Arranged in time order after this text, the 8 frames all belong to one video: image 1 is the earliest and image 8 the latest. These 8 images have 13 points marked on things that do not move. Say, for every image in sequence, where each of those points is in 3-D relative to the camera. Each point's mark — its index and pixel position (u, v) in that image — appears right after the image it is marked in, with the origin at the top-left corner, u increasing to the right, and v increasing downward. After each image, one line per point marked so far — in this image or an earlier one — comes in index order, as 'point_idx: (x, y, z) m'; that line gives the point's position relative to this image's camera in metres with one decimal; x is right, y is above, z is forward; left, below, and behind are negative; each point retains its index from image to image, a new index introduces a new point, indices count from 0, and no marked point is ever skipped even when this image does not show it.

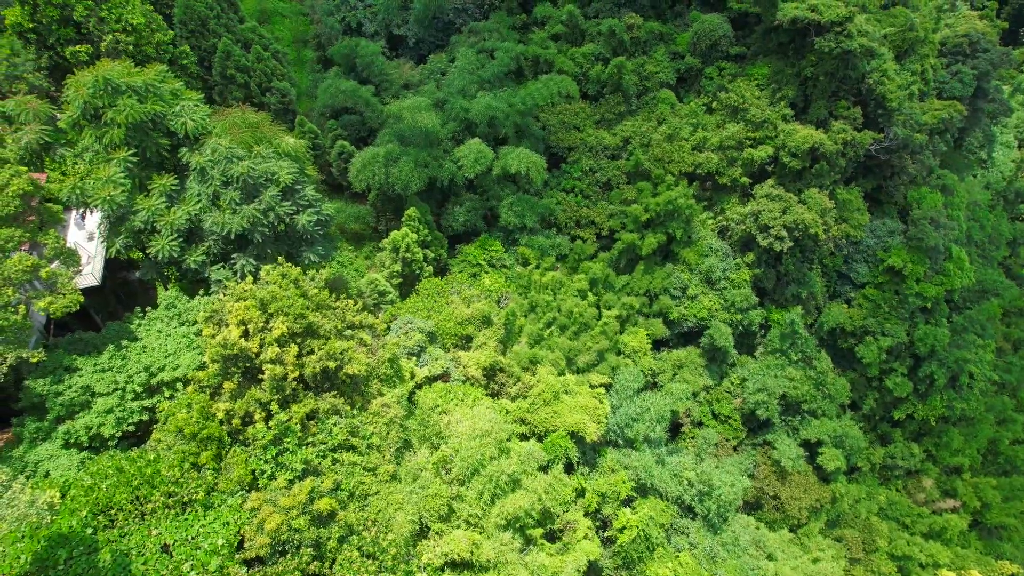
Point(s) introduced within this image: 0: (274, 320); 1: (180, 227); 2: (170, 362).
0: (-5.3, -0.8, +15.5) m
1: (-9.5, +1.7, +19.8) m
2: (-7.5, -1.7, +15.2) m
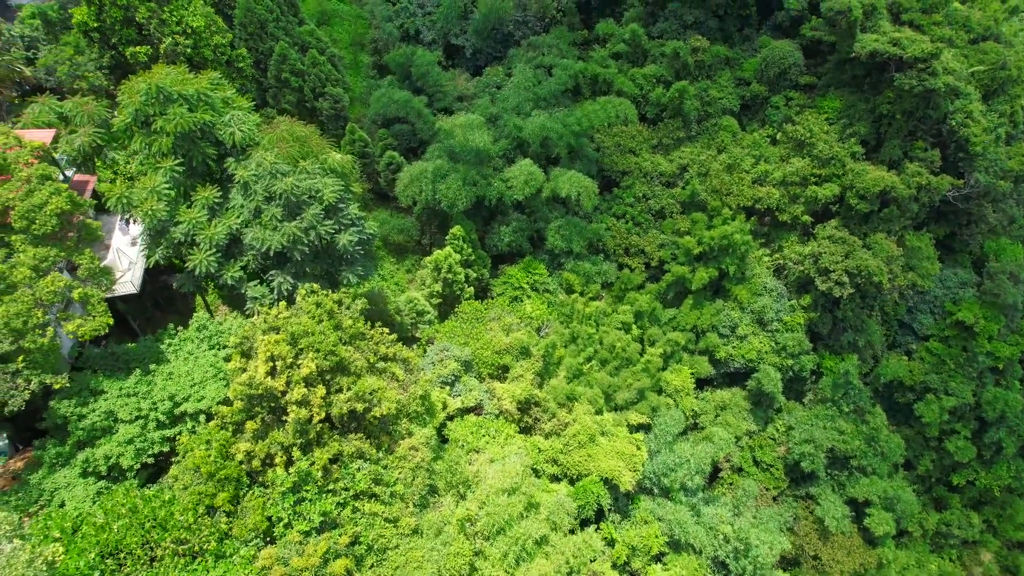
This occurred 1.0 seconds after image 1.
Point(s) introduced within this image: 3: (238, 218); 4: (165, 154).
0: (-4.5, -1.5, +14.9) m
1: (-8.2, +1.3, +19.4) m
2: (-6.7, -2.3, +14.7) m
3: (-7.9, +2.0, +19.9) m
4: (-10.0, +3.9, +20.0) m
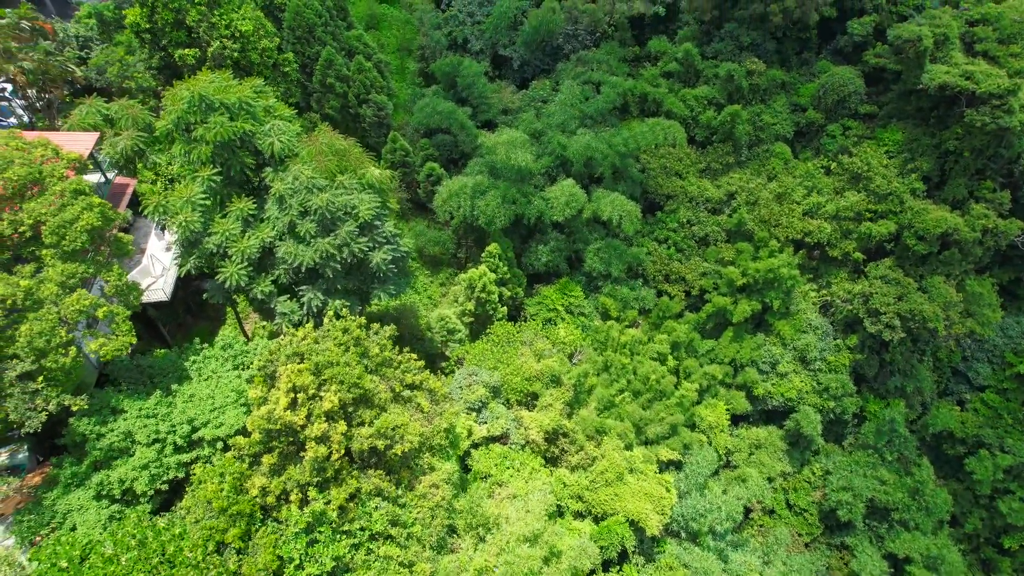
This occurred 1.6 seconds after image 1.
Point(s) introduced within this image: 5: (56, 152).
0: (-3.9, -2.1, +14.5) m
1: (-7.2, +0.9, +19.1) m
2: (-6.2, -2.7, +14.4) m
3: (-6.8, +1.6, +19.6) m
4: (-8.8, +3.6, +19.8) m
5: (-9.4, +2.7, +14.2) m
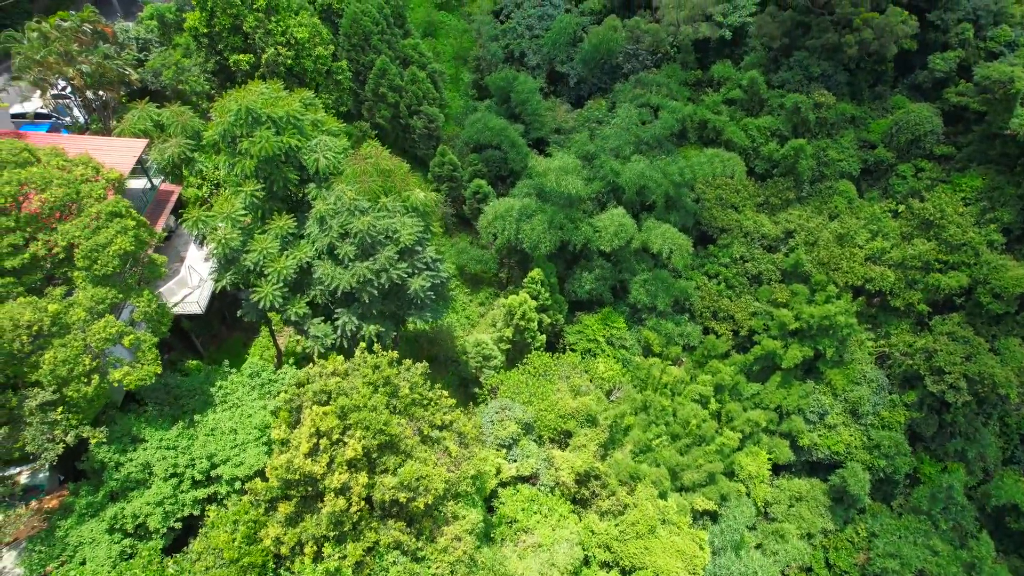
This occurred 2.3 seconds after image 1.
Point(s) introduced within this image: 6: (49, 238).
0: (-3.2, -2.9, +13.8) m
1: (-6.1, +0.3, +18.6) m
2: (-5.5, -3.4, +13.9) m
3: (-5.6, +1.0, +19.1) m
4: (-7.4, +3.1, +19.4) m
5: (-8.4, +2.3, +13.9) m
6: (-8.6, +0.9, +12.8) m
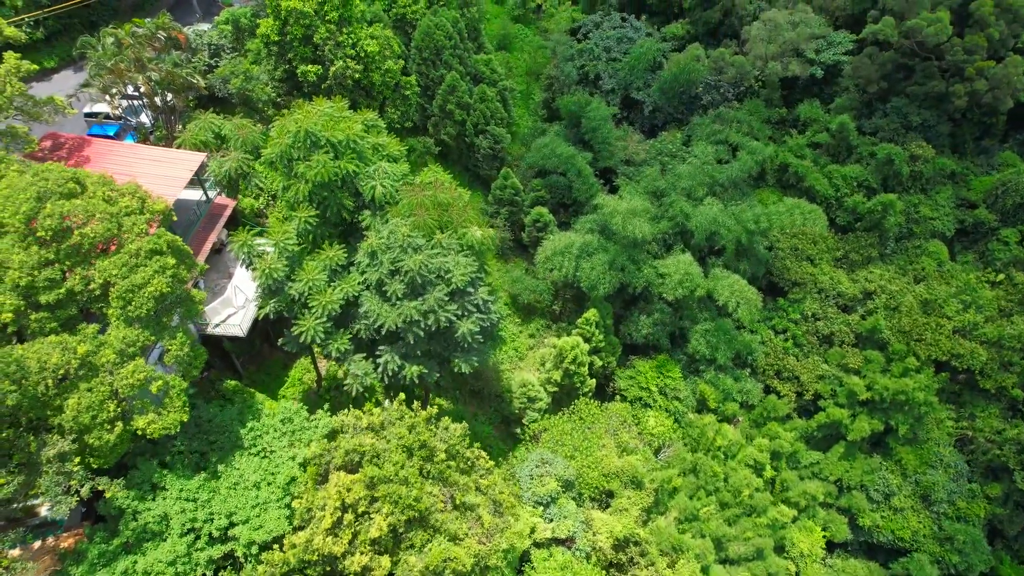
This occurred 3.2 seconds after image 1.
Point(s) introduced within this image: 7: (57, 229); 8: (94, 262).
0: (-2.5, -4.0, +12.9) m
1: (-4.7, -0.6, +17.9) m
2: (-4.8, -4.3, +13.1) m
3: (-4.1, 0.0, +18.3) m
4: (-5.7, +2.3, +18.8) m
5: (-7.1, +1.6, +13.3) m
6: (-7.5, +0.3, +12.2) m
7: (-7.9, +1.0, +12.1) m
8: (-7.6, +0.5, +12.5) m
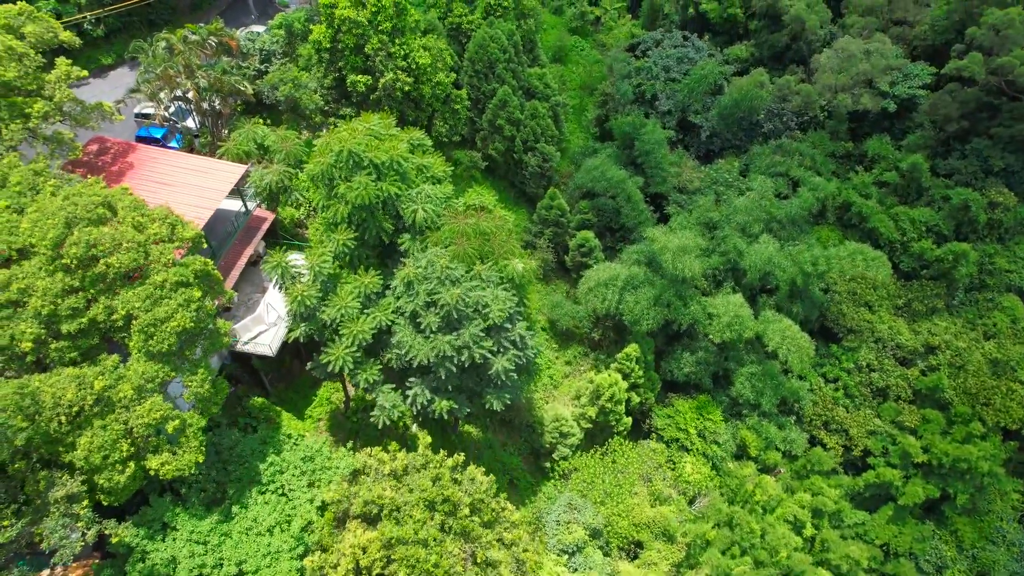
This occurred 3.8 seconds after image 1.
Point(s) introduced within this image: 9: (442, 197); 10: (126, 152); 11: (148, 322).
0: (-2.1, -4.9, +12.1) m
1: (-3.7, -1.3, +17.2) m
2: (-4.4, -5.0, +12.5) m
3: (-3.1, -0.7, +17.7) m
4: (-4.5, +1.7, +18.2) m
5: (-6.3, +1.1, +12.8) m
6: (-6.8, -0.3, +11.8) m
7: (-7.2, +0.5, +11.6) m
8: (-6.9, 0.0, +12.0) m
9: (-2.0, +2.5, +19.4) m
10: (-10.8, +3.8, +19.3) m
11: (-6.2, -0.6, +11.7) m
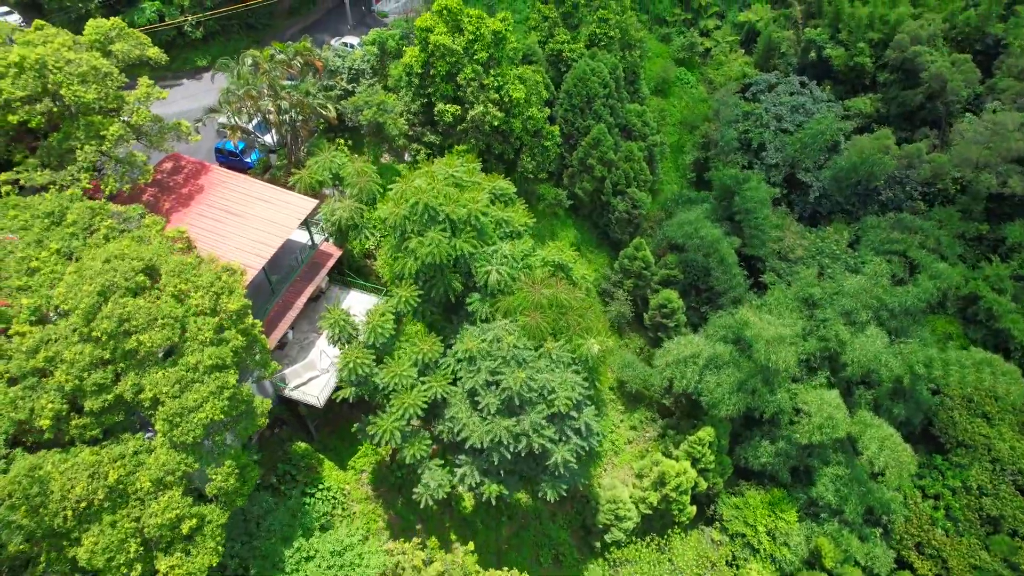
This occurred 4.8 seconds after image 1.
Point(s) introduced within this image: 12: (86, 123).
0: (-1.5, -6.6, +10.6) m
1: (-2.3, -2.9, +15.8) m
2: (-3.8, -6.4, +11.2) m
3: (-1.5, -2.3, +16.2) m
4: (-2.6, +0.2, +16.8) m
5: (-4.9, -0.2, +11.6) m
6: (-5.8, -1.4, +10.6) m
7: (-6.0, -0.6, +10.5) m
8: (-5.7, -1.2, +10.9) m
9: (+0.1, +0.7, +17.8) m
10: (-8.4, +3.1, +18.5) m
11: (-5.1, -1.8, +10.5) m
12: (-9.9, +3.8, +16.1) m
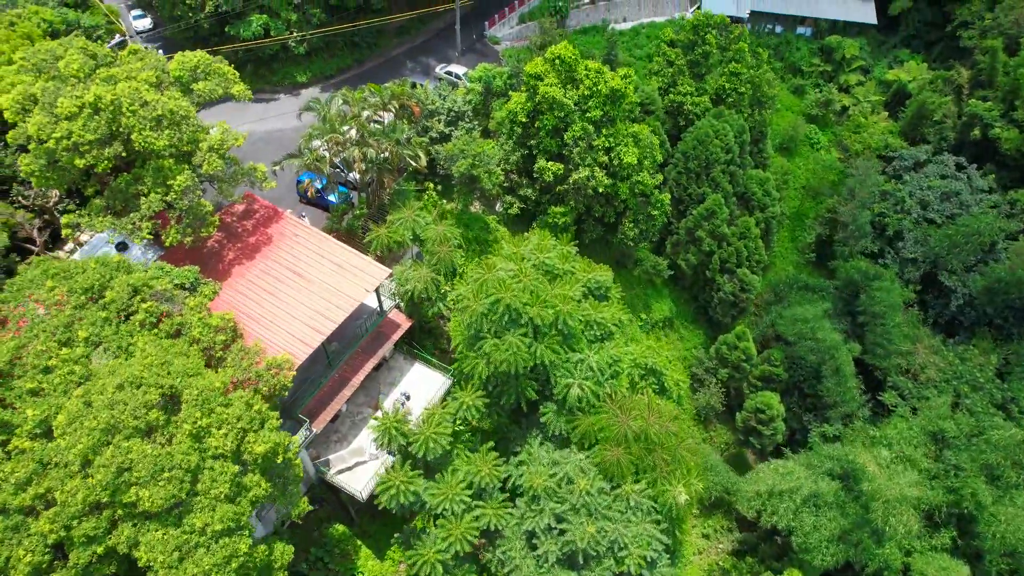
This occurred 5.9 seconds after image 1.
0: (-1.4, -8.9, +8.4) m
1: (-1.0, -5.1, +13.7) m
2: (-3.6, -8.4, +9.3) m
3: (-0.2, -4.7, +13.9) m
4: (-0.8, -2.0, +14.6) m
5: (-3.8, -2.1, +9.8) m
6: (-4.9, -3.2, +8.9) m
7: (-5.0, -2.4, +8.8) m
8: (-4.8, -3.0, +9.2) m
9: (+2.0, -1.9, +15.3) m
10: (-6.0, +1.6, +17.0) m
11: (-4.3, -3.7, +8.7) m
12: (-7.6, +2.6, +14.7) m
